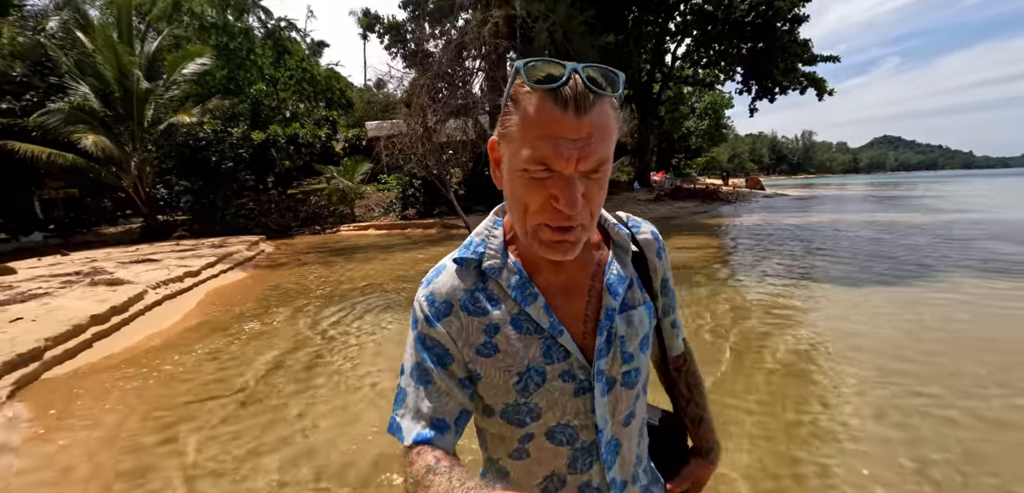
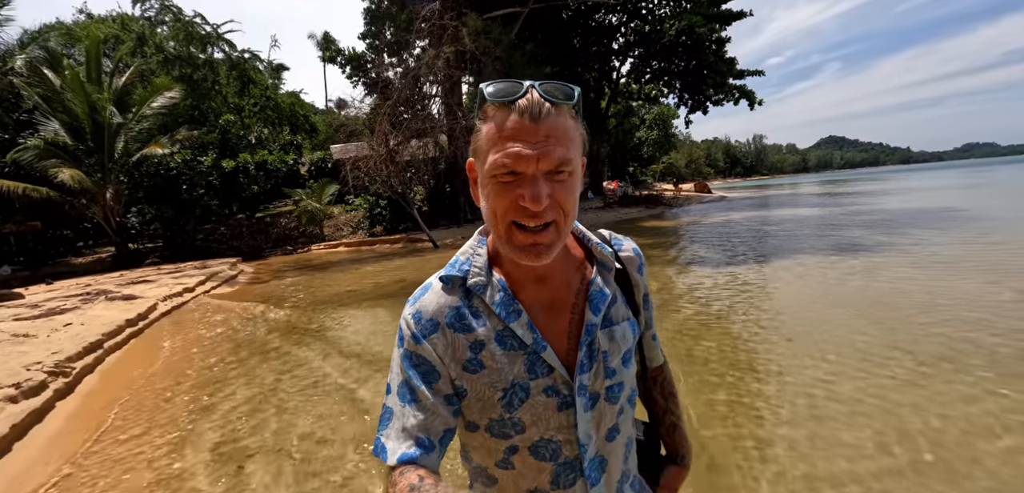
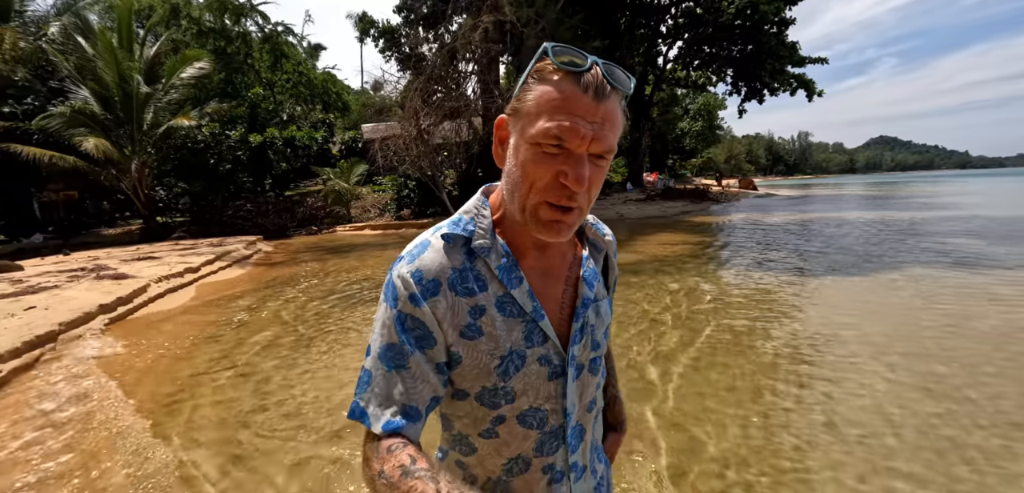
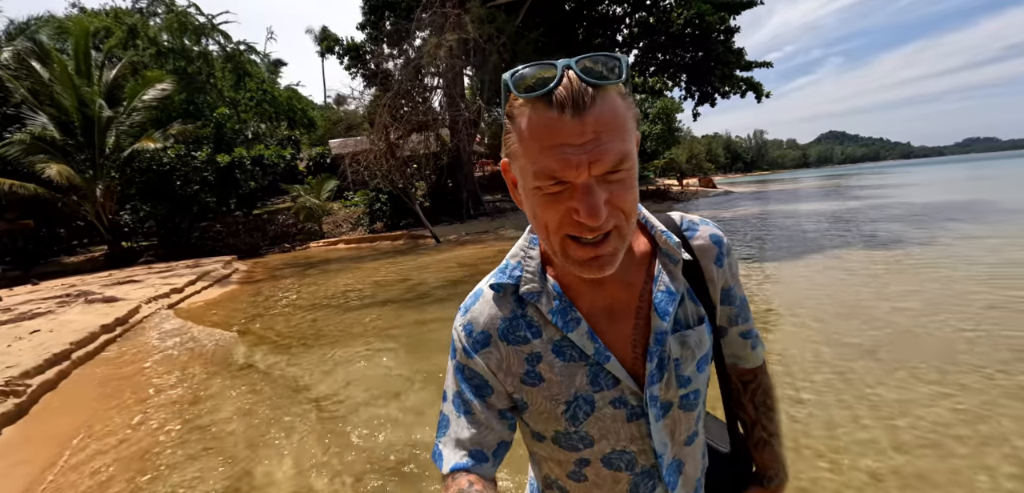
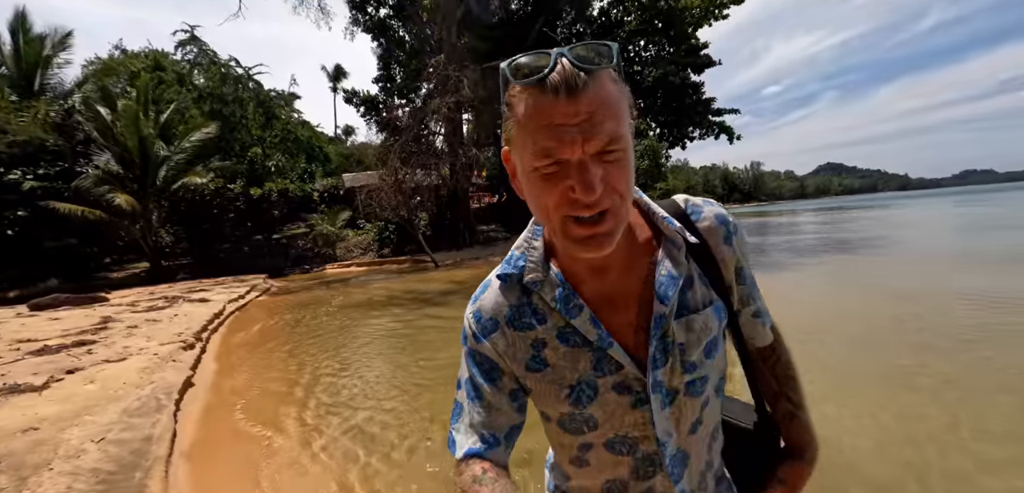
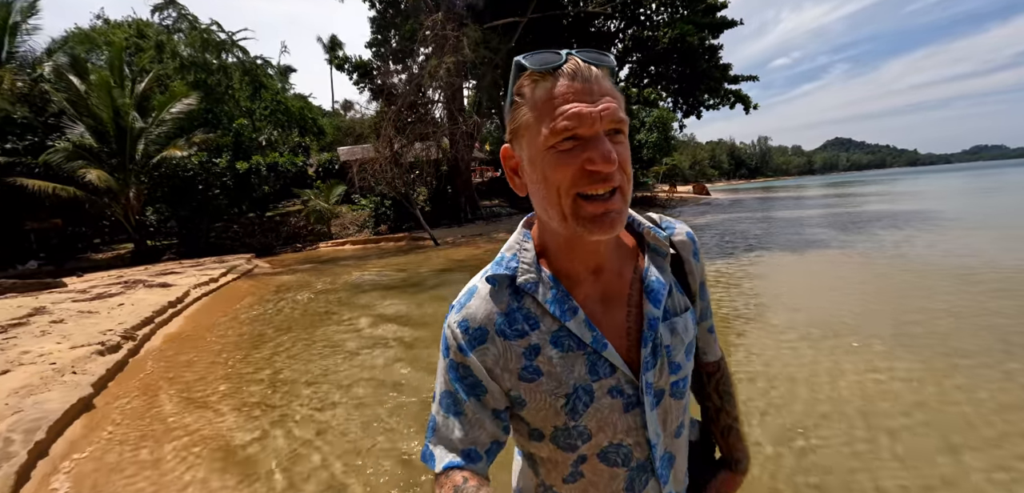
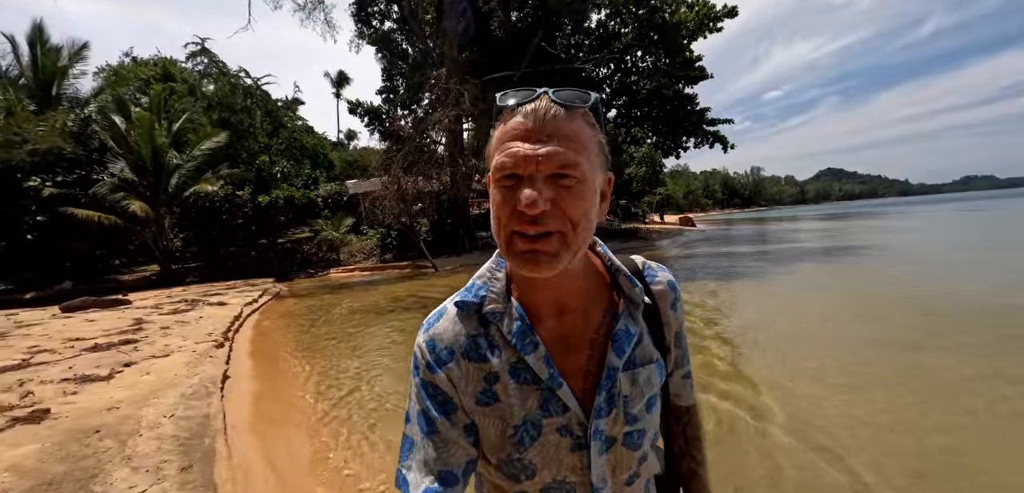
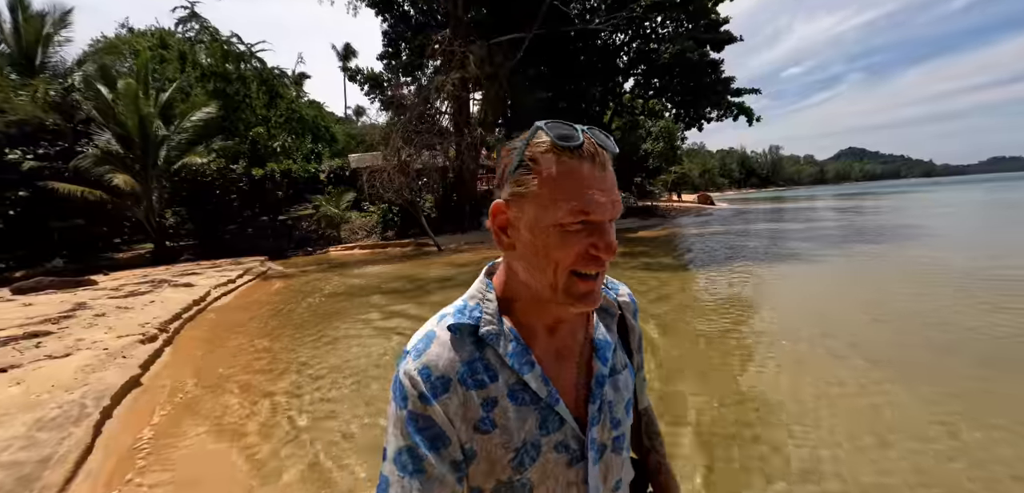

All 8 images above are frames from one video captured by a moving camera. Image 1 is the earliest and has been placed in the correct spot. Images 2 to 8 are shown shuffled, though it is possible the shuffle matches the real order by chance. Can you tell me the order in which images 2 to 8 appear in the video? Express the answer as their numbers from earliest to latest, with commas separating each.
3, 4, 2, 6, 8, 5, 7
